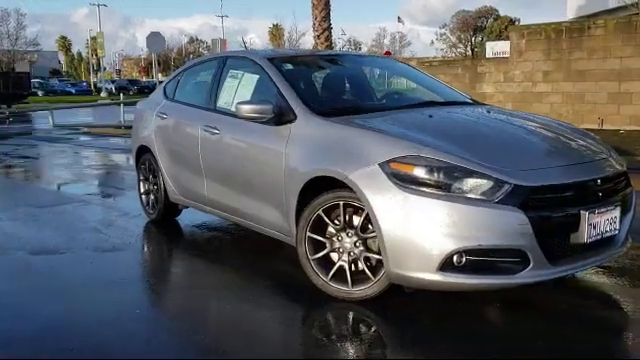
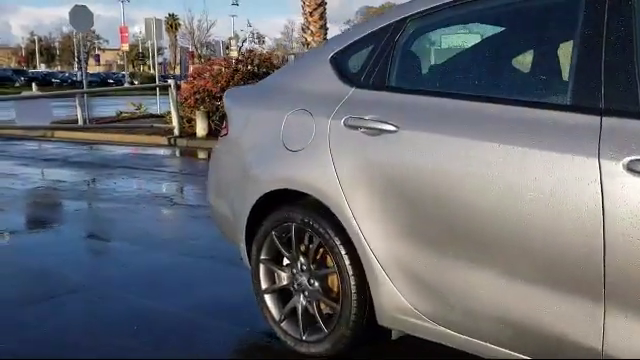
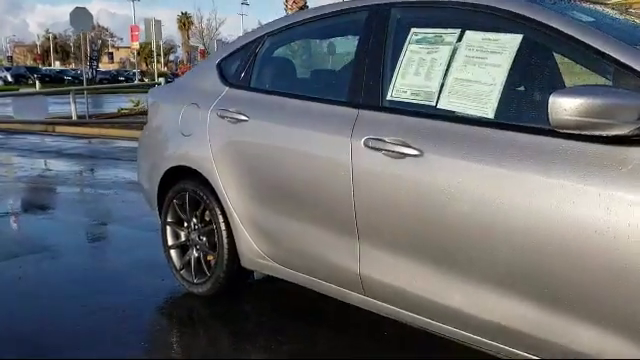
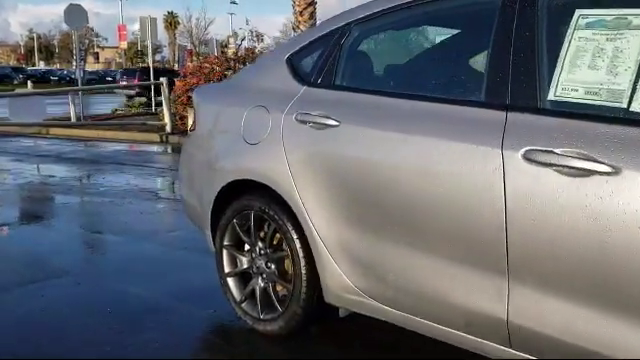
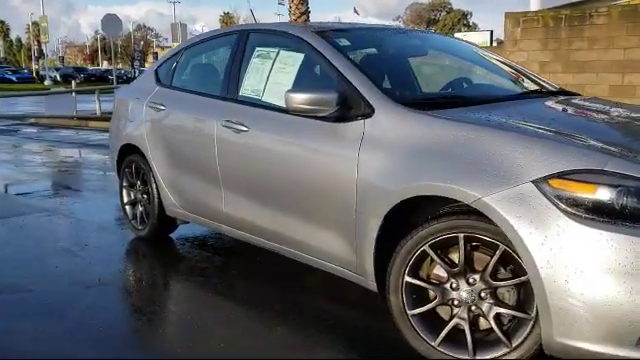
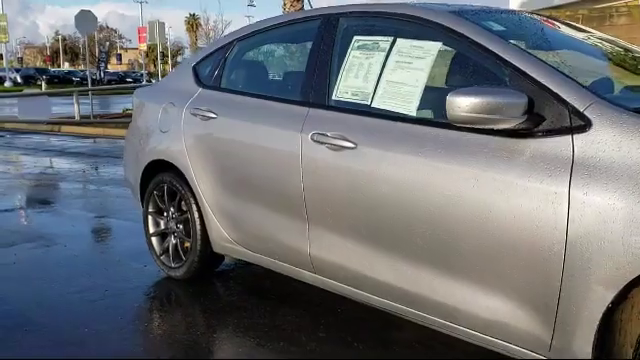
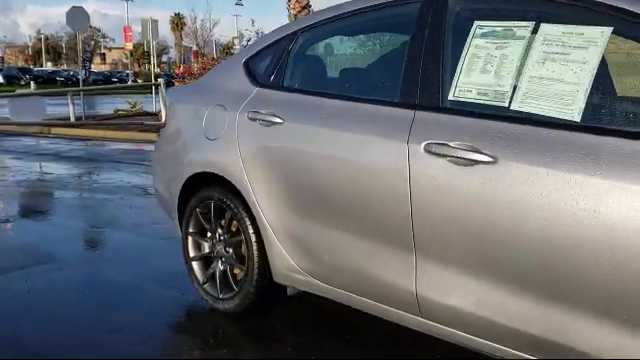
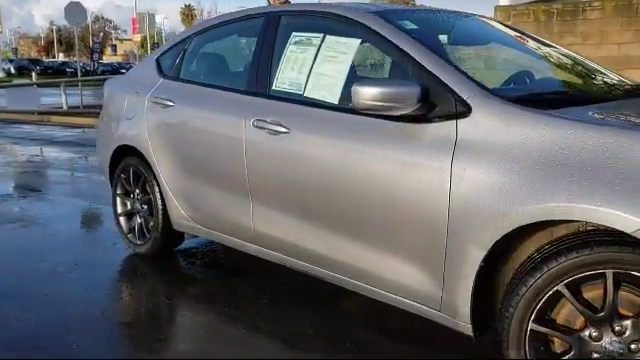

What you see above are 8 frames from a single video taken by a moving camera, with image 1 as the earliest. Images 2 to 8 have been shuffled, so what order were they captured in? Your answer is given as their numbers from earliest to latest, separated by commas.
5, 8, 6, 3, 7, 4, 2
